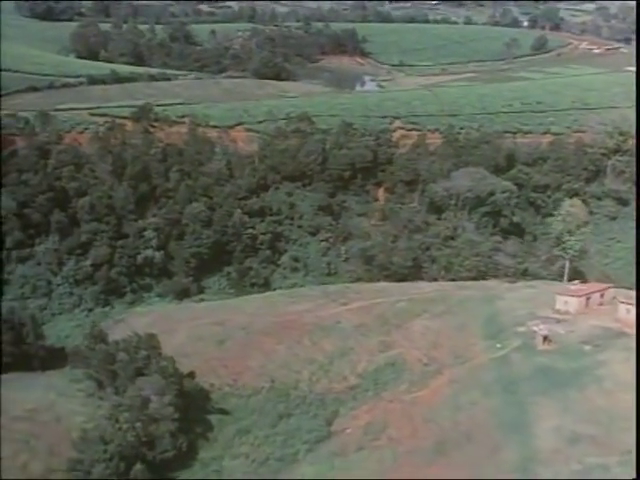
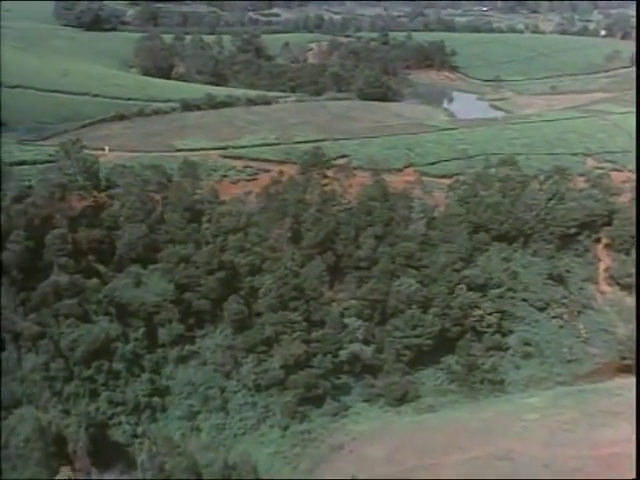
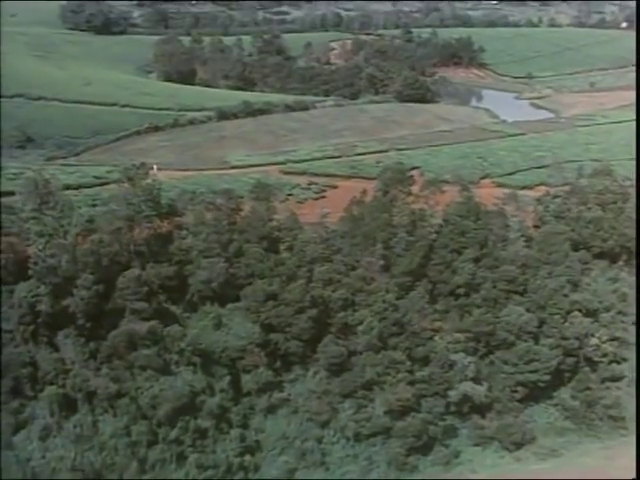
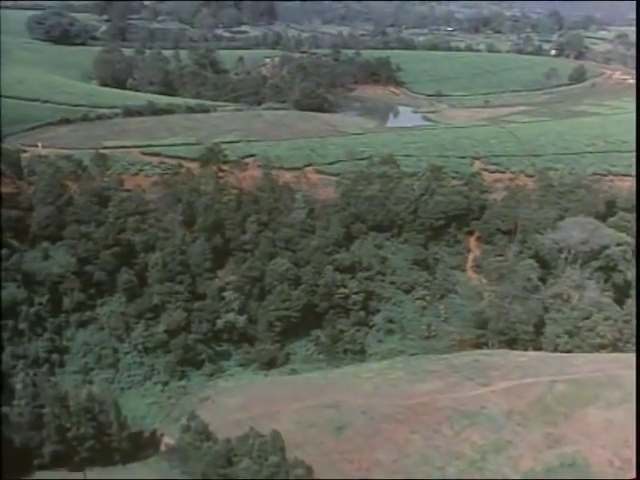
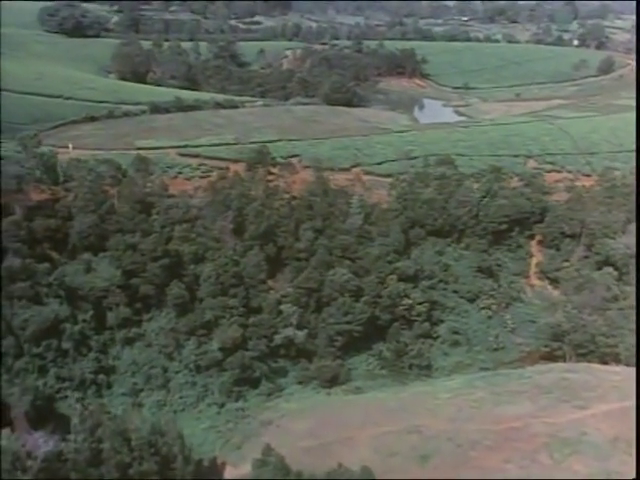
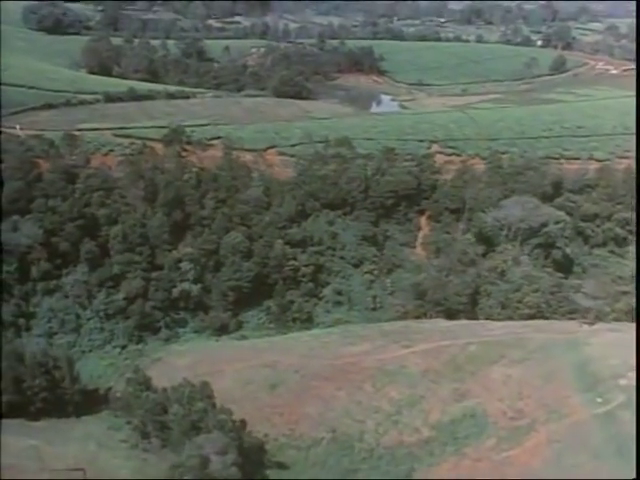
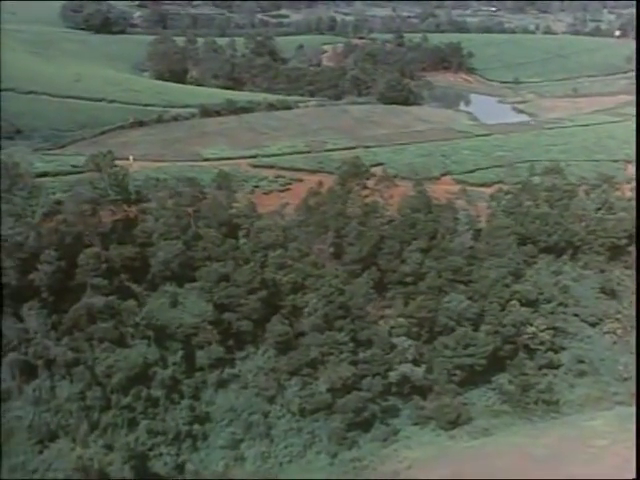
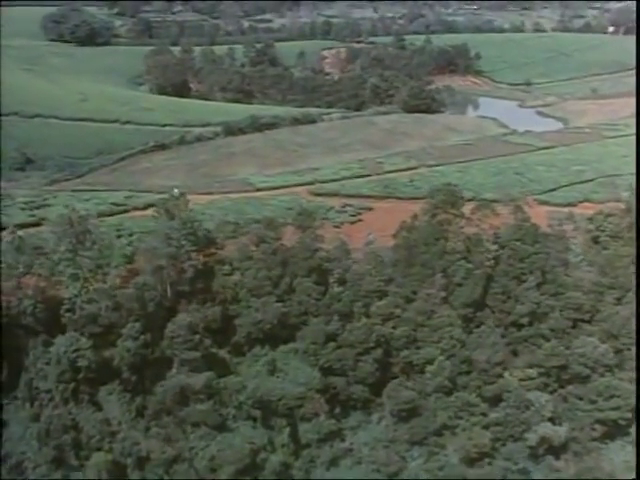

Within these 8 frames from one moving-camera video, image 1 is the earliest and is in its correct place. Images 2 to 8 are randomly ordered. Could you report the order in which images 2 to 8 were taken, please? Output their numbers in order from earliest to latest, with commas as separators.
6, 4, 5, 2, 7, 3, 8
